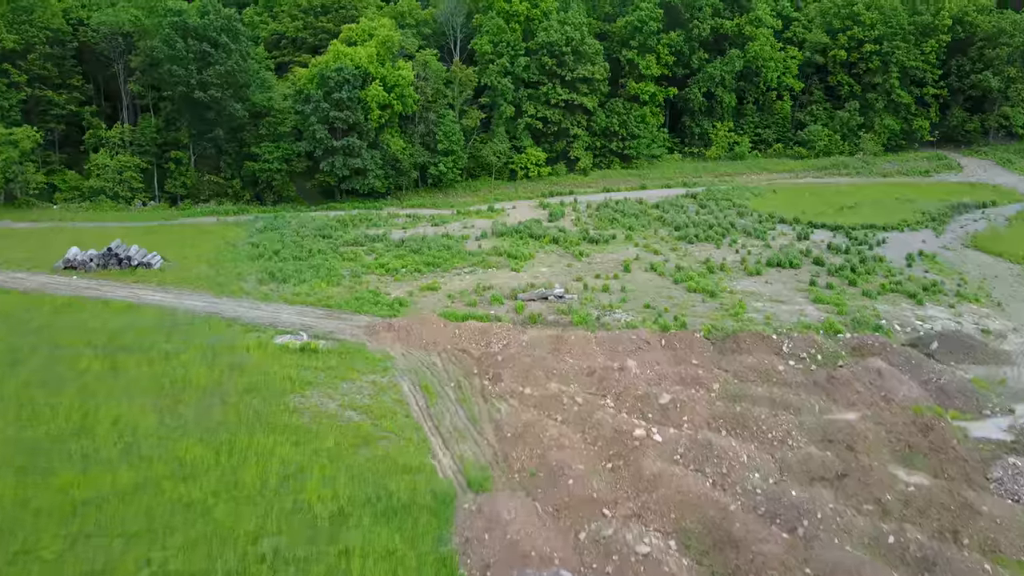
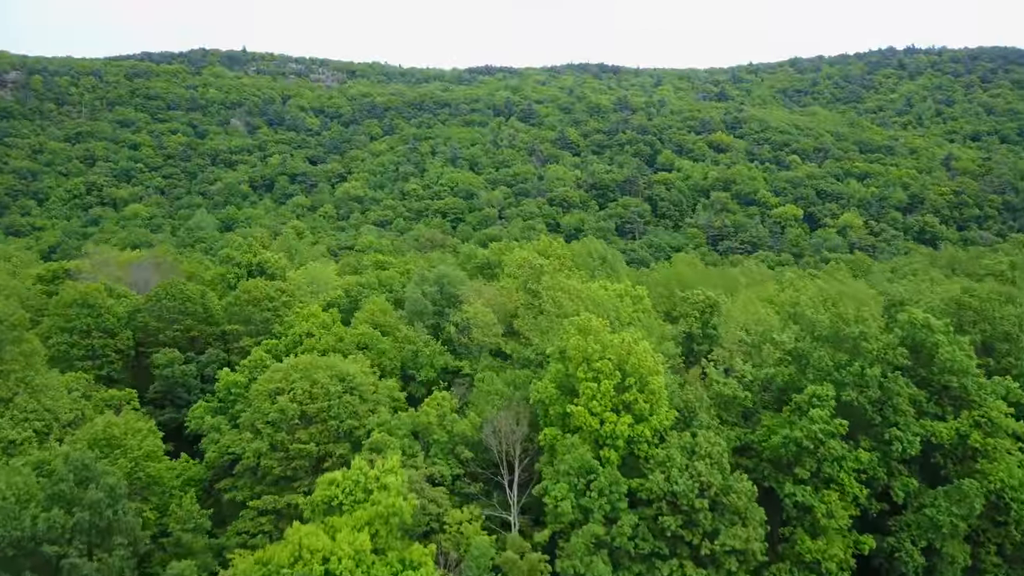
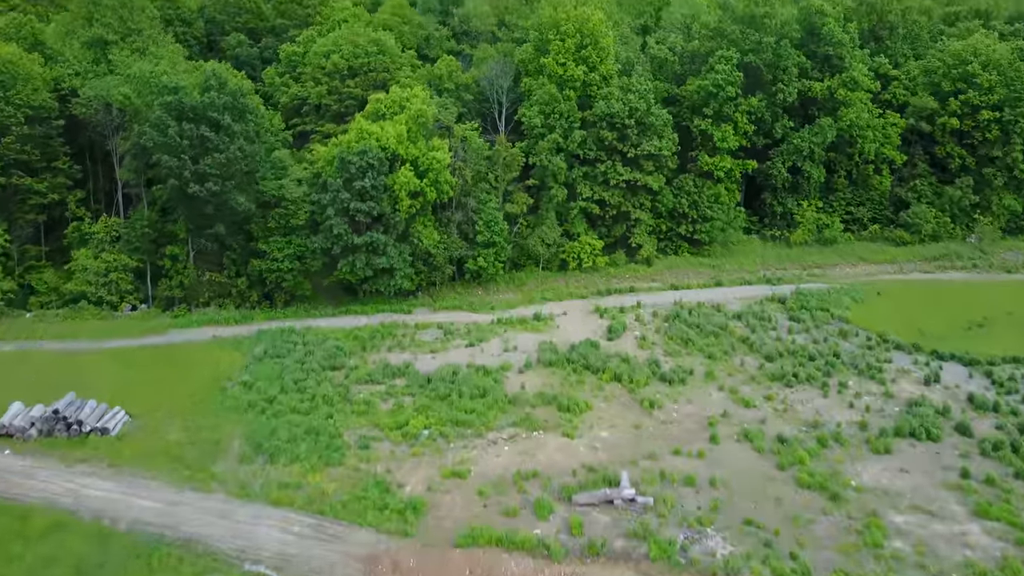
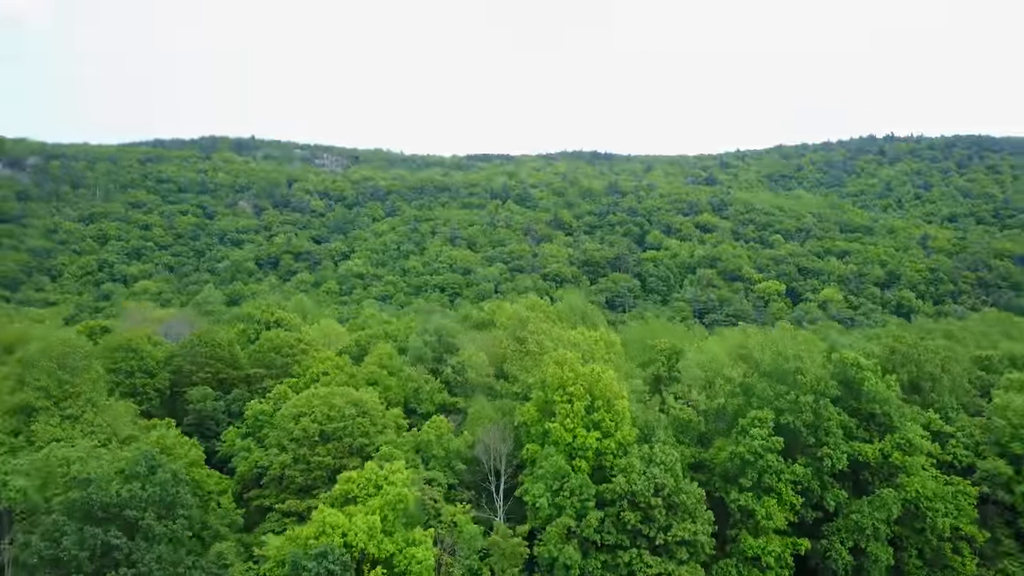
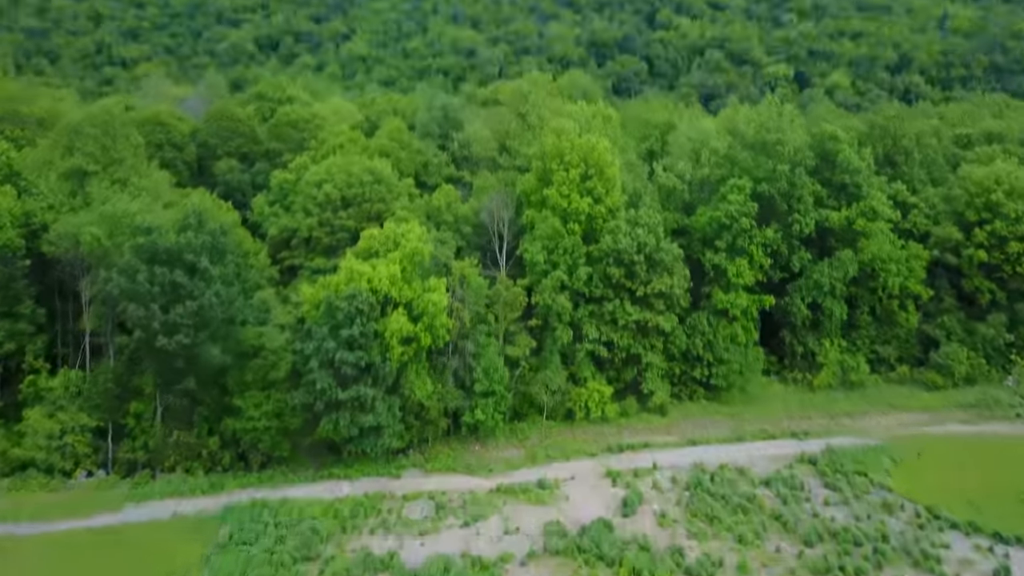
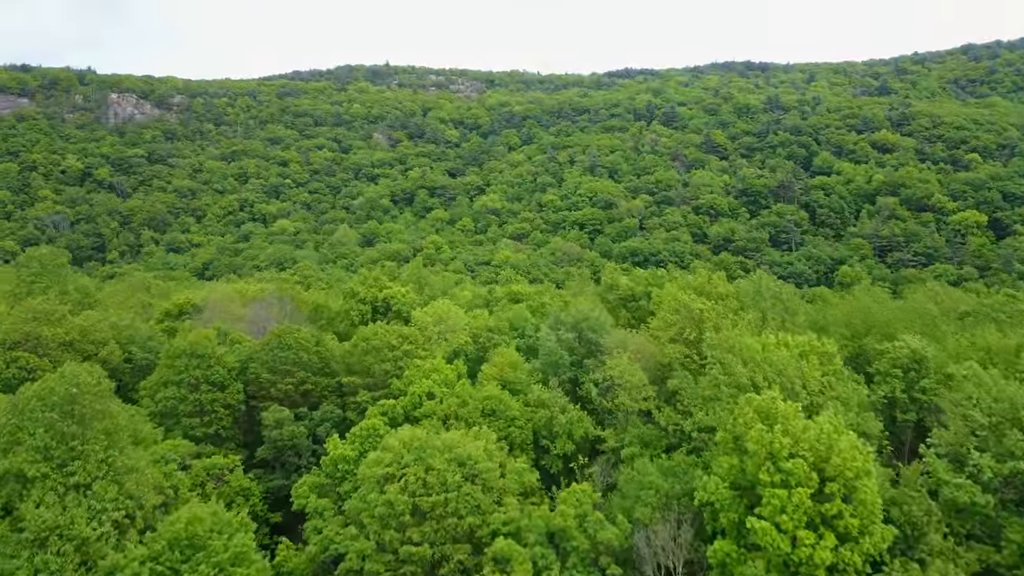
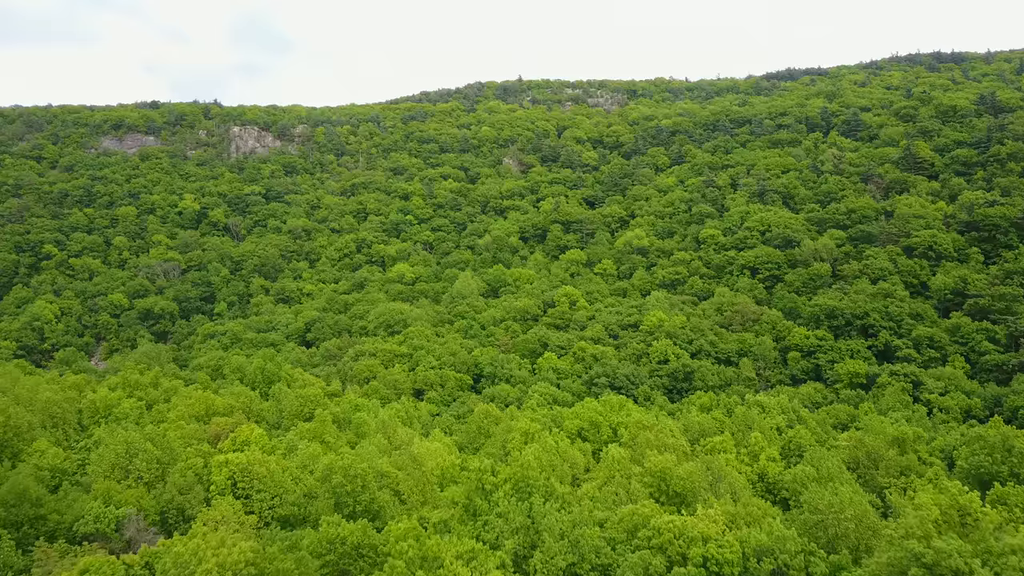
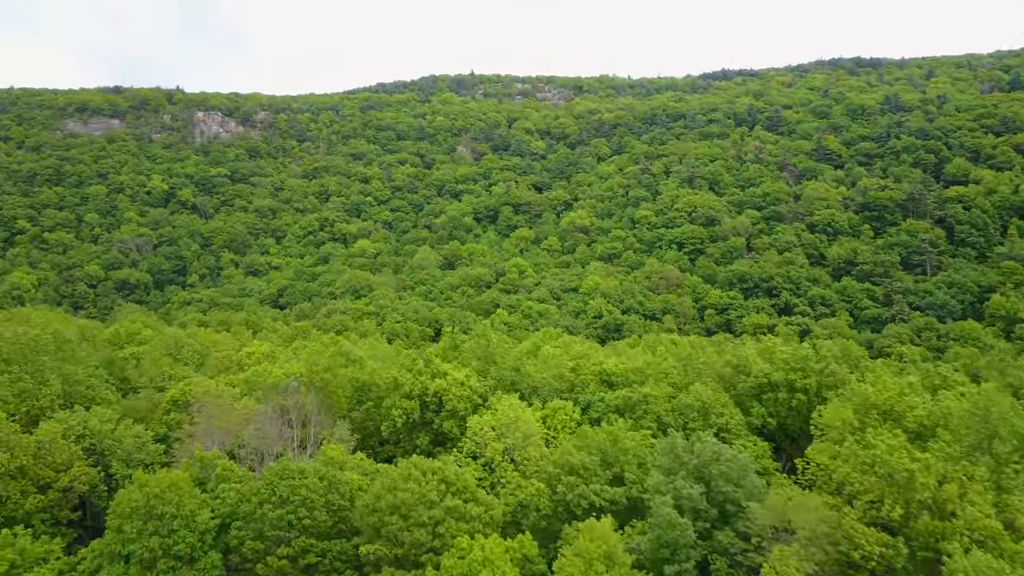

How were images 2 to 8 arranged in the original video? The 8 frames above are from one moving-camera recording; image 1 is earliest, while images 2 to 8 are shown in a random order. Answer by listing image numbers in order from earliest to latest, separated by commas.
3, 5, 4, 2, 6, 8, 7
